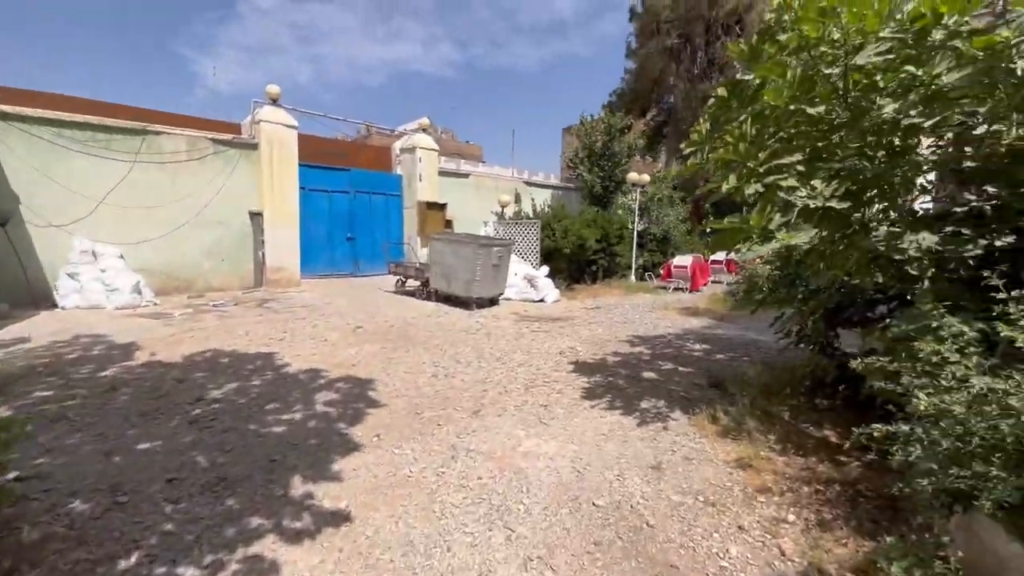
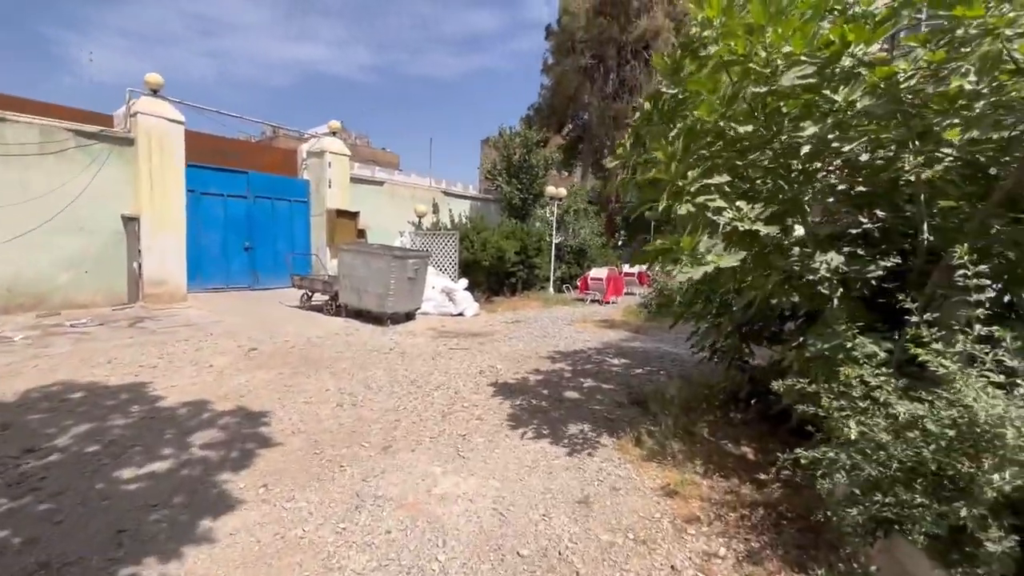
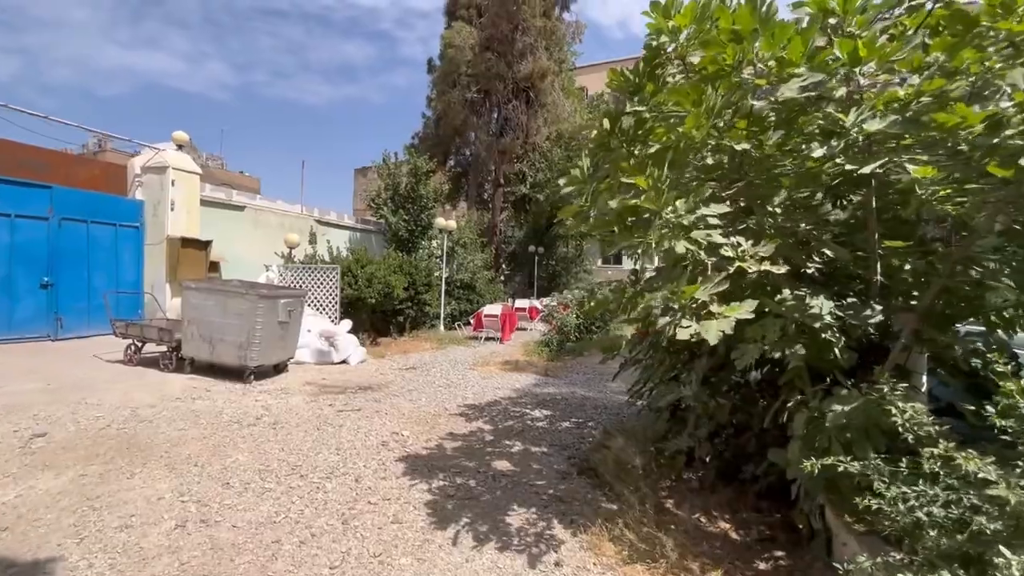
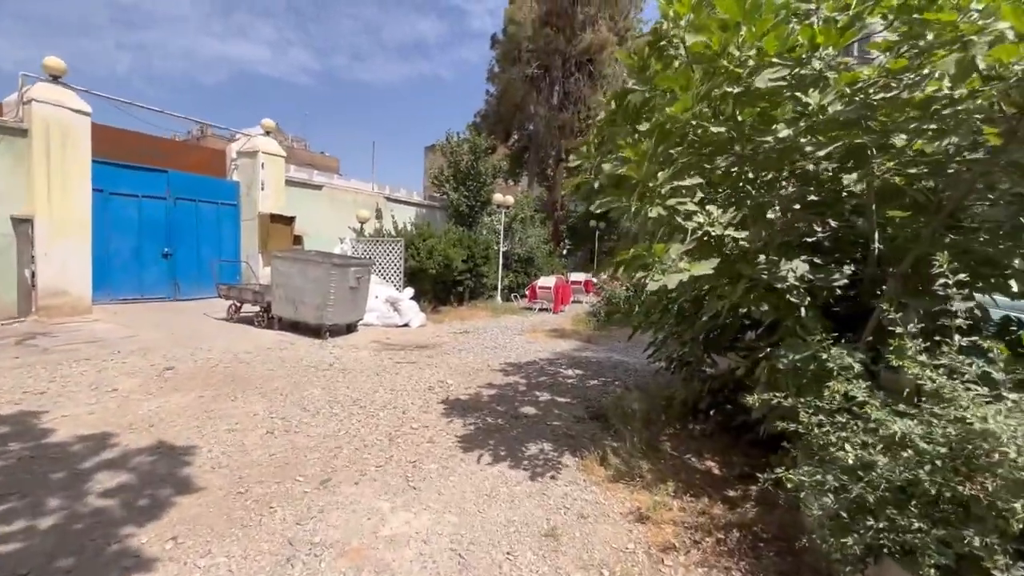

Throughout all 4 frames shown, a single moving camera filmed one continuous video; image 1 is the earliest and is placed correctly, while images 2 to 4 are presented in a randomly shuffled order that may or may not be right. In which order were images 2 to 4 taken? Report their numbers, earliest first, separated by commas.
2, 4, 3
